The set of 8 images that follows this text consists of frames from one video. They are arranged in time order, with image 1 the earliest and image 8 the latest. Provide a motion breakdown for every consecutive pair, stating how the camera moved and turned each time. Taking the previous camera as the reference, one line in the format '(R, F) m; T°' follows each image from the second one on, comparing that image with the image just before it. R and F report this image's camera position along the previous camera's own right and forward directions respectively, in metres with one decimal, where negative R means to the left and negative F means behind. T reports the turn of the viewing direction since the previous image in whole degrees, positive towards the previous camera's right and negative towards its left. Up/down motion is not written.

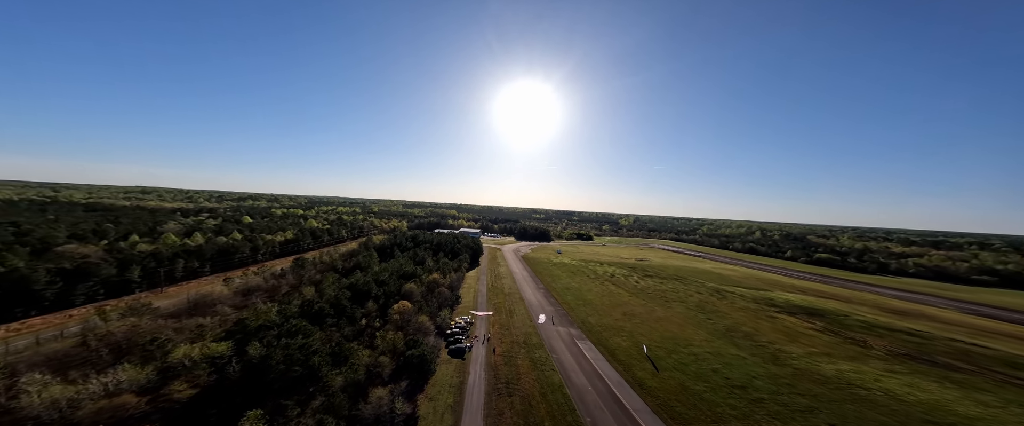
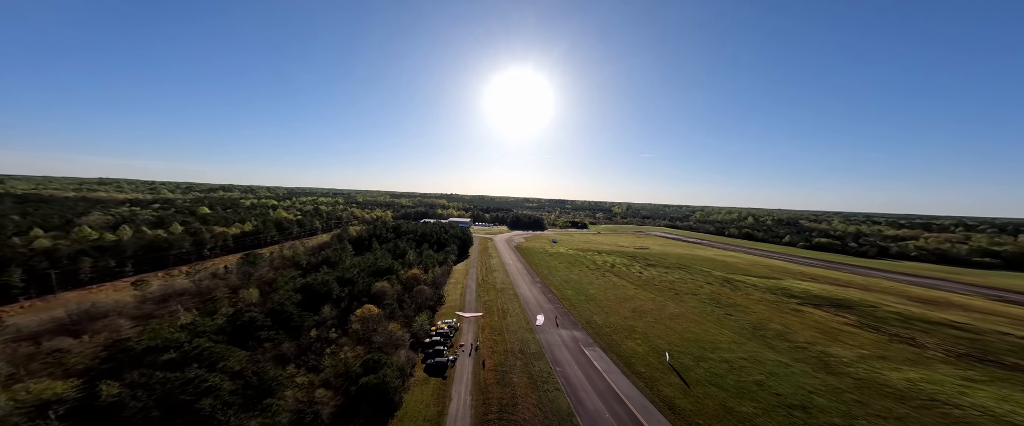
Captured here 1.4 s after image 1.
(-0.5, +8.2) m; +3°
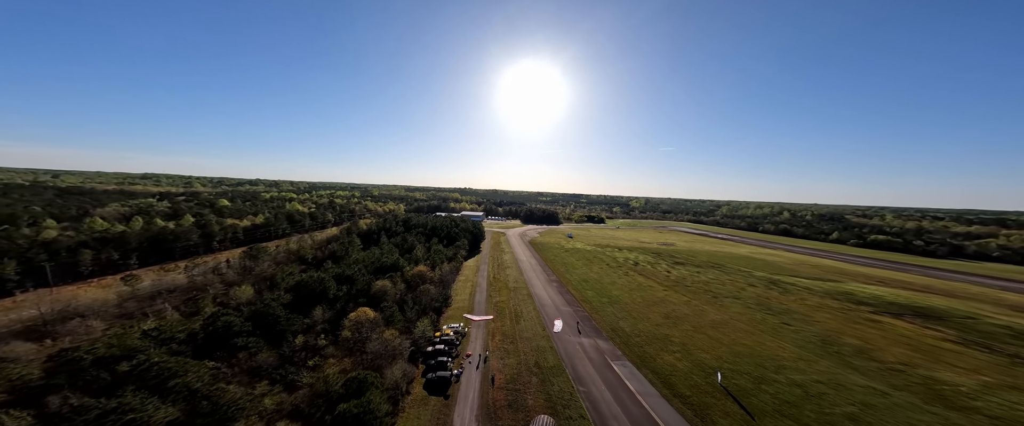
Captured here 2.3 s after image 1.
(0.0, +5.1) m; -3°
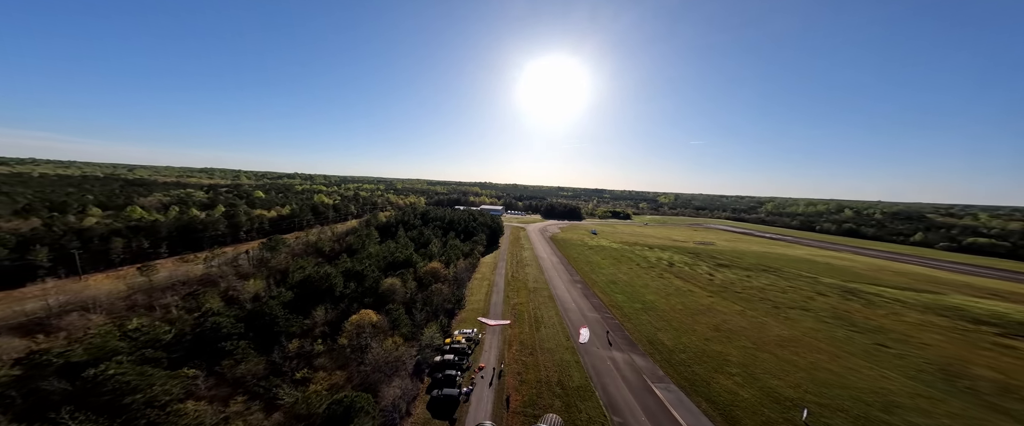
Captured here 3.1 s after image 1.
(+0.2, +4.5) m; -5°
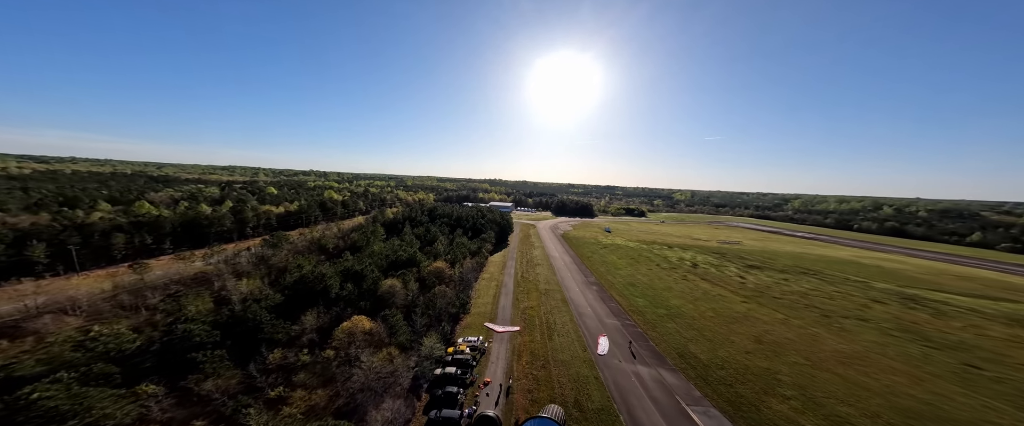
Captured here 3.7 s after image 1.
(+0.1, +3.4) m; -2°
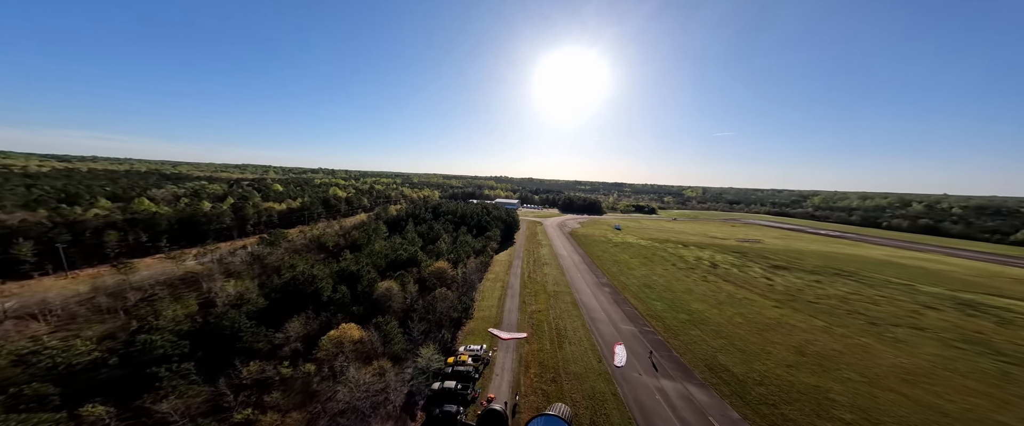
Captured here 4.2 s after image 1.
(0.0, +2.9) m; -1°
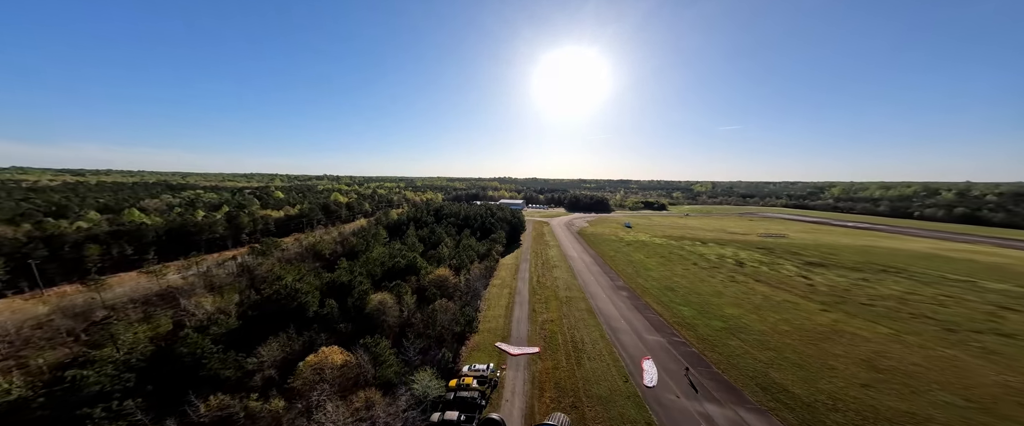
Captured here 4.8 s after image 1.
(-0.2, +3.5) m; -1°
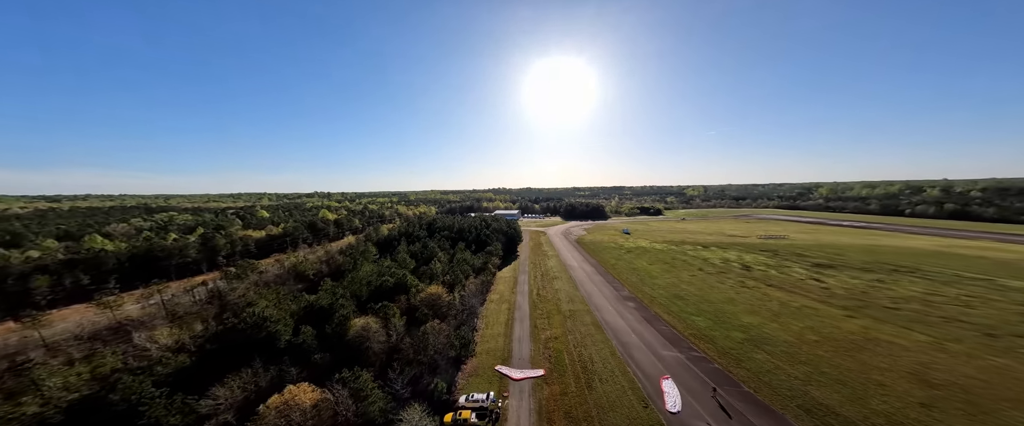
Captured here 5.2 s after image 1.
(-0.3, +2.4) m; +1°
